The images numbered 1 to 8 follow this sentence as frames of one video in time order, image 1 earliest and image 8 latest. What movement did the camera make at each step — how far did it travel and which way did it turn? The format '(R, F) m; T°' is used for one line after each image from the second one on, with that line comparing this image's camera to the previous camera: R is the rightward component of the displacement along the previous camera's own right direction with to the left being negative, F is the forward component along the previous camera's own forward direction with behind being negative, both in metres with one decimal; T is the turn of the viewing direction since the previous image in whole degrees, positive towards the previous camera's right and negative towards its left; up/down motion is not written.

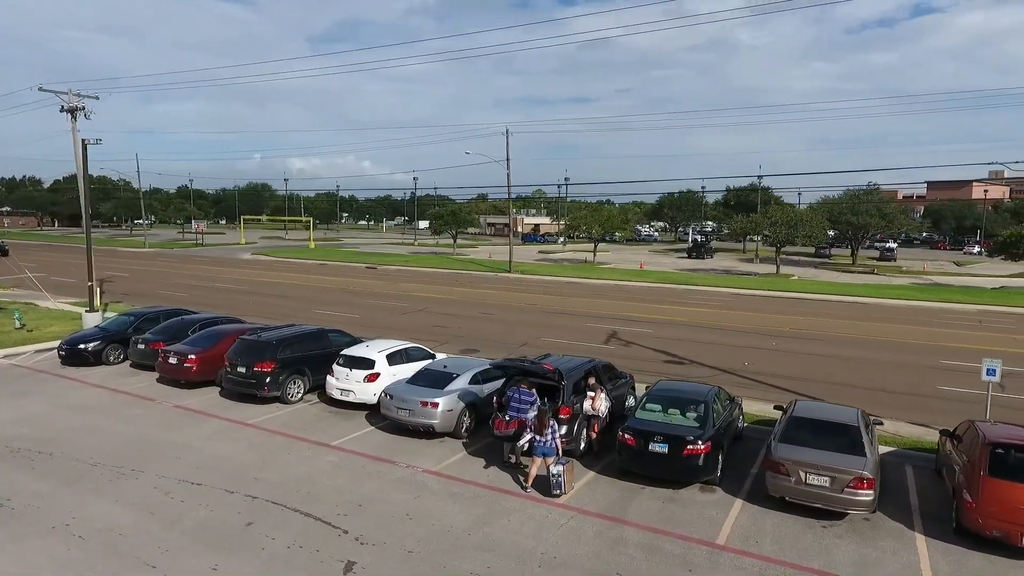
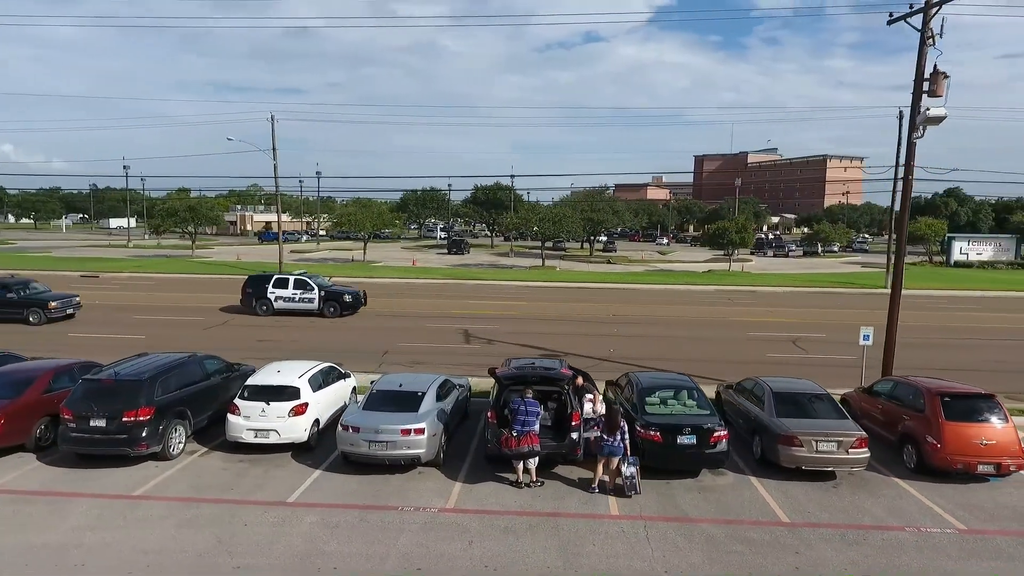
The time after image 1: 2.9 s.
(-4.2, +2.0) m; +25°
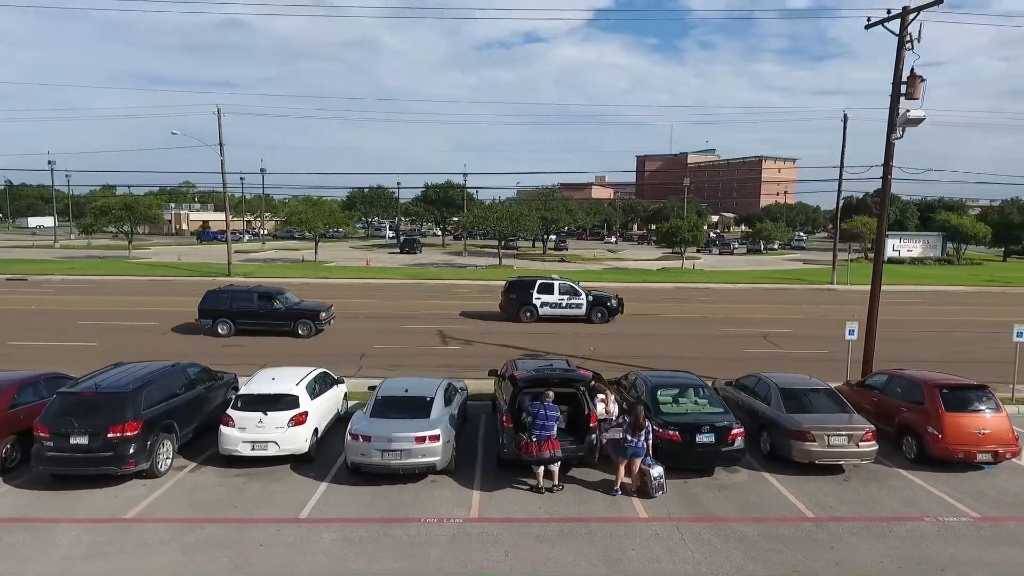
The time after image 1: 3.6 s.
(-1.1, +0.3) m; +5°
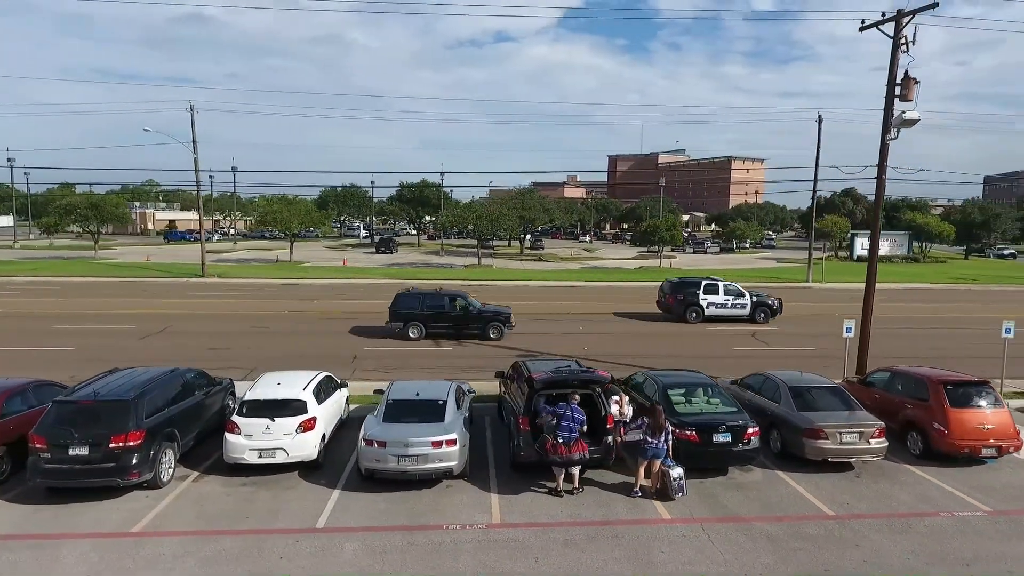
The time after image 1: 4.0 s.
(-0.7, +0.2) m; +3°
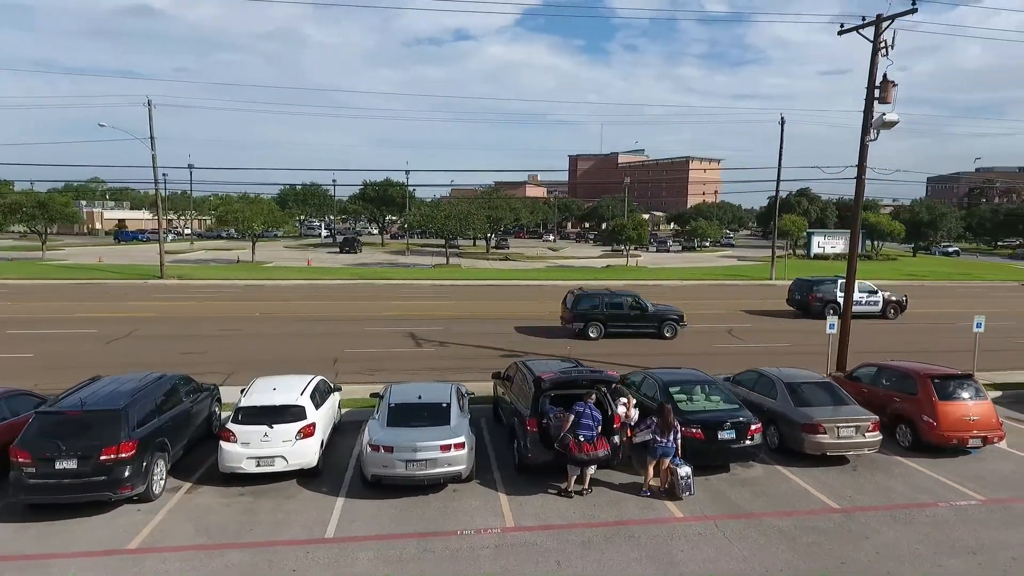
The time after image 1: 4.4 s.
(-0.7, +0.1) m; +4°
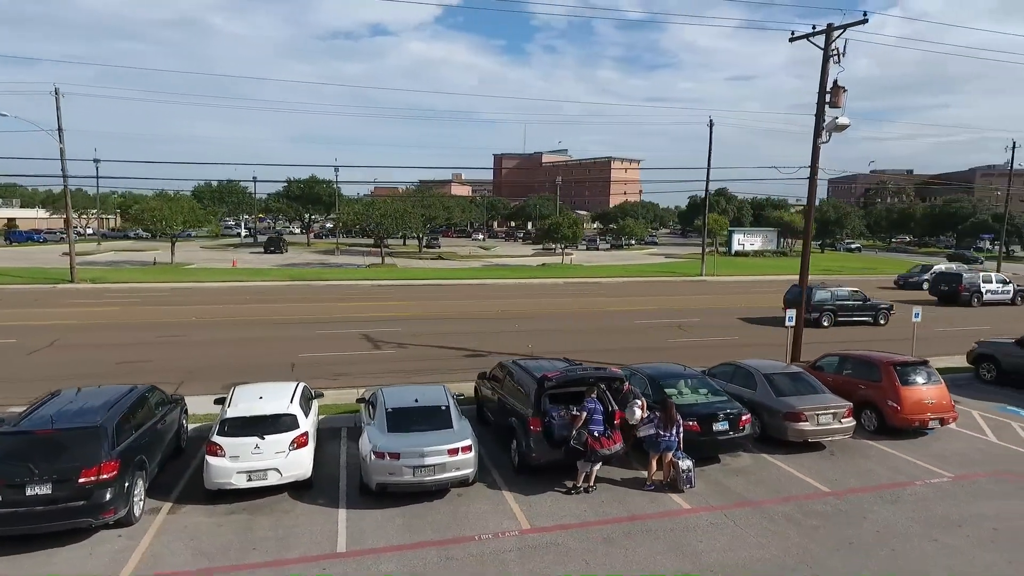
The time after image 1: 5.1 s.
(-1.2, +0.2) m; +7°
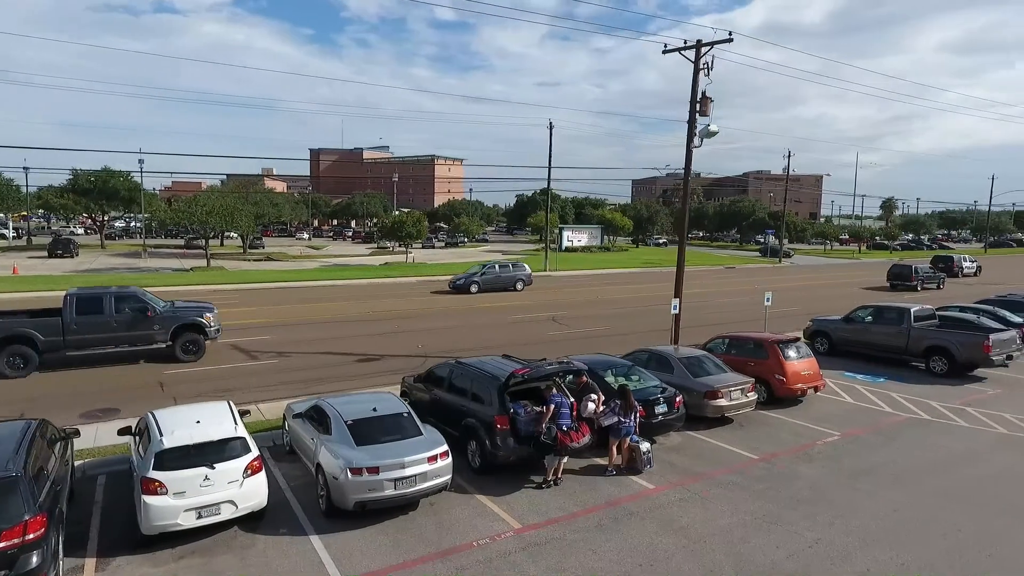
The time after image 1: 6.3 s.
(-2.1, +0.4) m; +16°
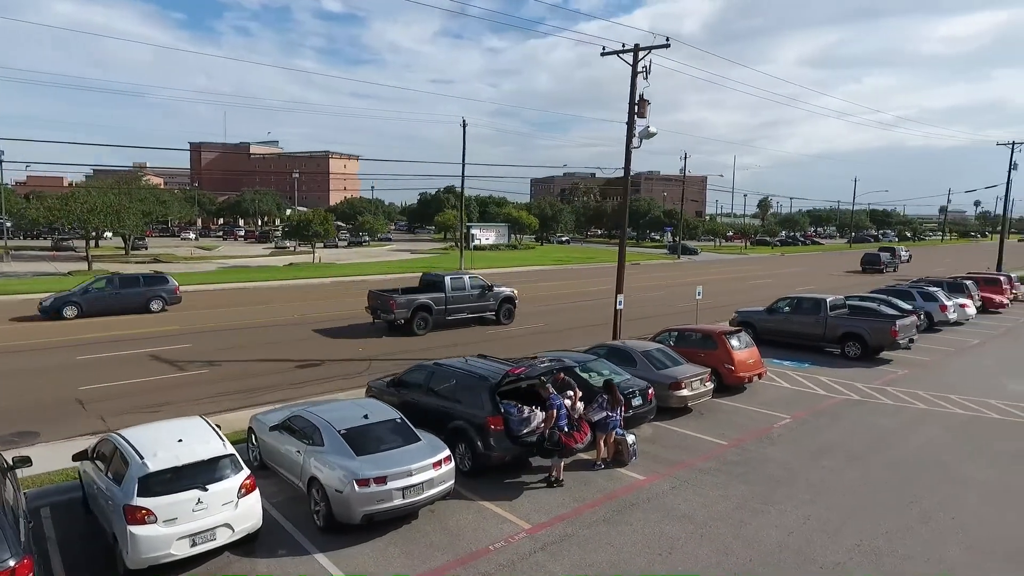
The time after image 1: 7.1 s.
(-1.4, +0.2) m; +9°
